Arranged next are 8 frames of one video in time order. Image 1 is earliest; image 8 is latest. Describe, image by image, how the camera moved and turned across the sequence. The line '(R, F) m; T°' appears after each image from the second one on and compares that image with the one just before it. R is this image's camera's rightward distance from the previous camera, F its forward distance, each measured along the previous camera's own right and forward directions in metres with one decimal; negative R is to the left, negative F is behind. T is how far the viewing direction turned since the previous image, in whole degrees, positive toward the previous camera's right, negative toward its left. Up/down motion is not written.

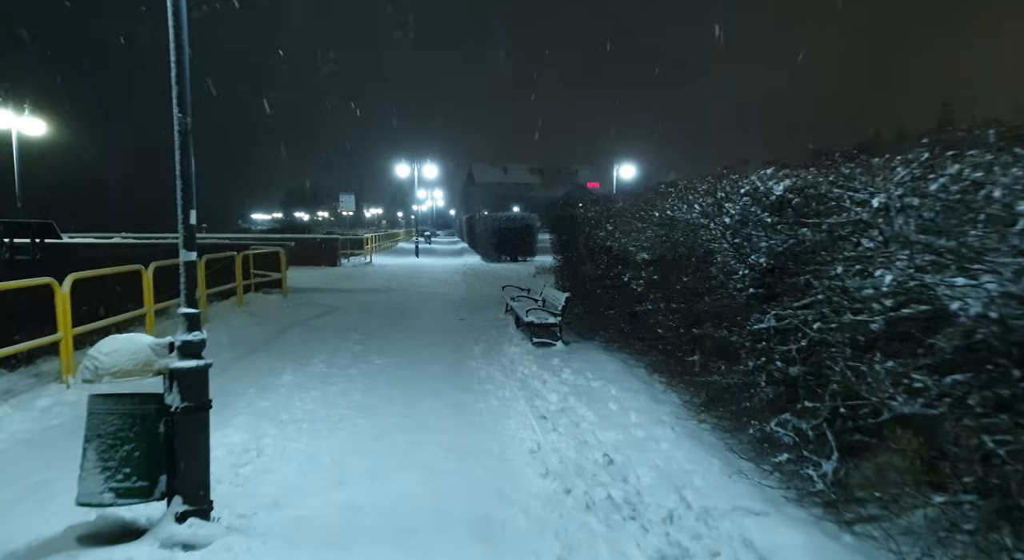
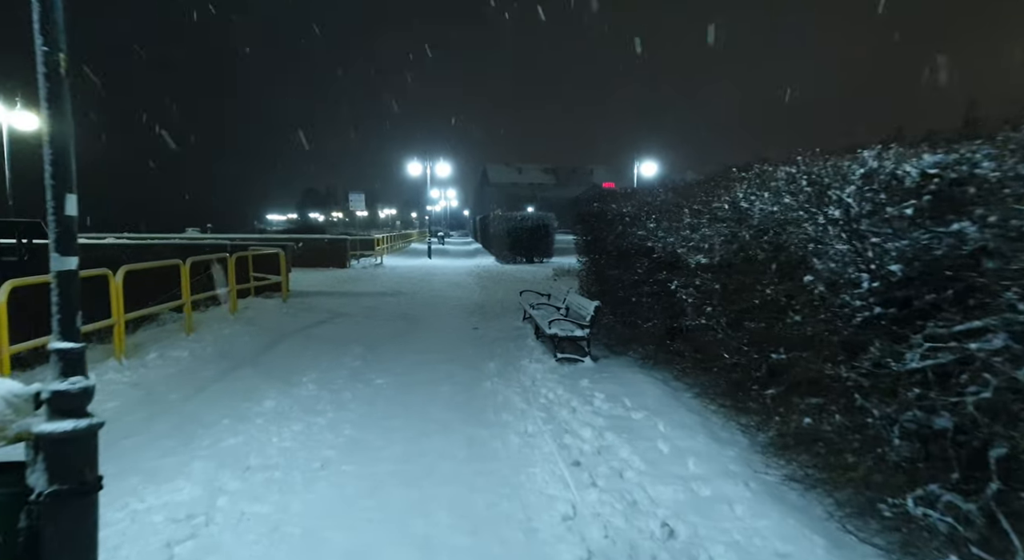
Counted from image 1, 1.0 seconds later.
(-0.1, +1.0) m; -2°
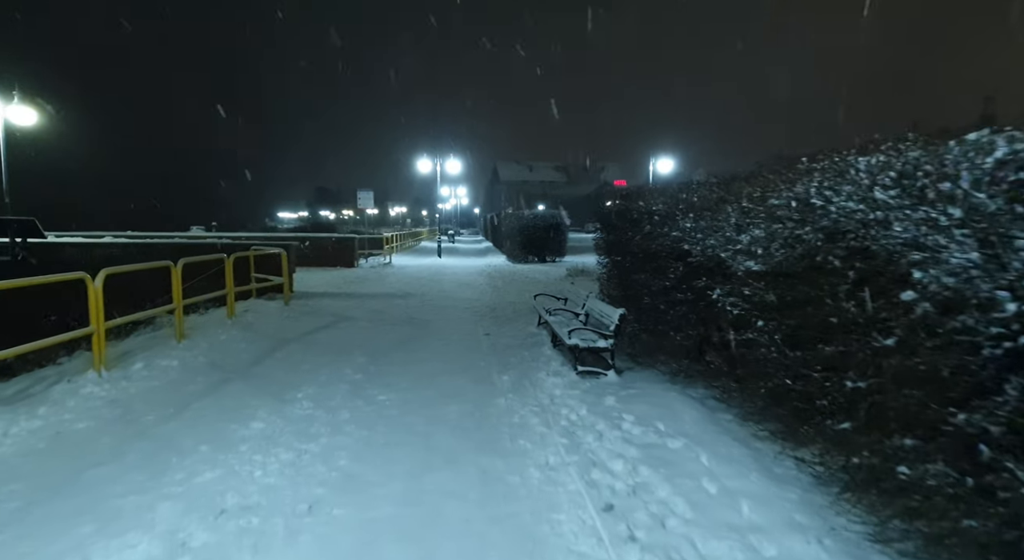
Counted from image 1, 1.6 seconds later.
(-0.1, +0.6) m; -1°
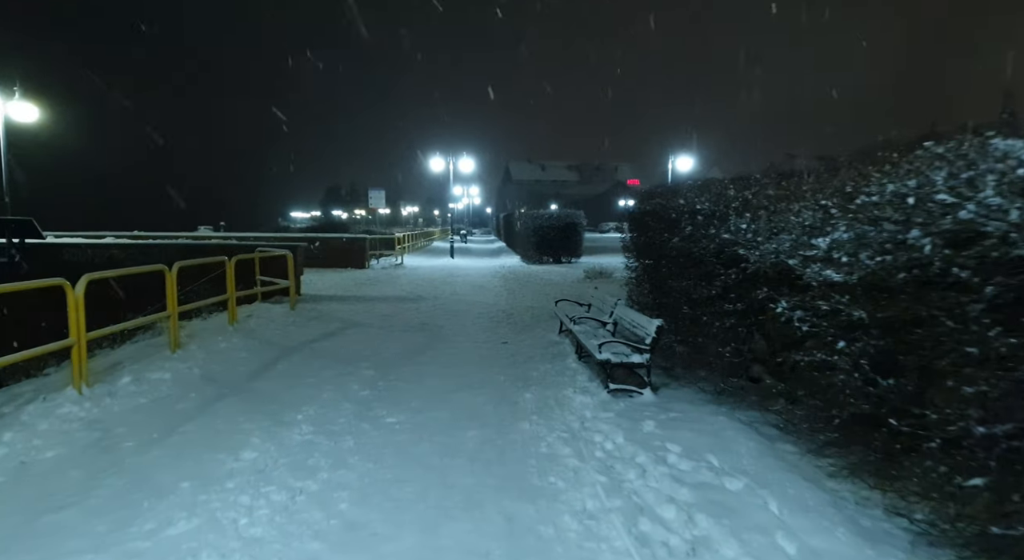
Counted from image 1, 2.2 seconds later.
(-0.1, +0.6) m; -1°
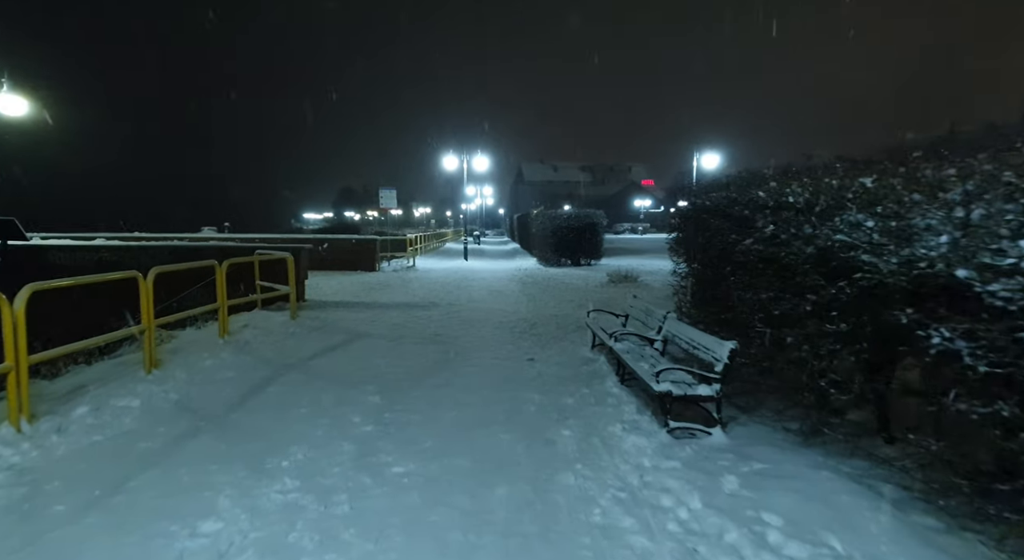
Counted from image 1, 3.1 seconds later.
(-0.2, +1.0) m; -1°
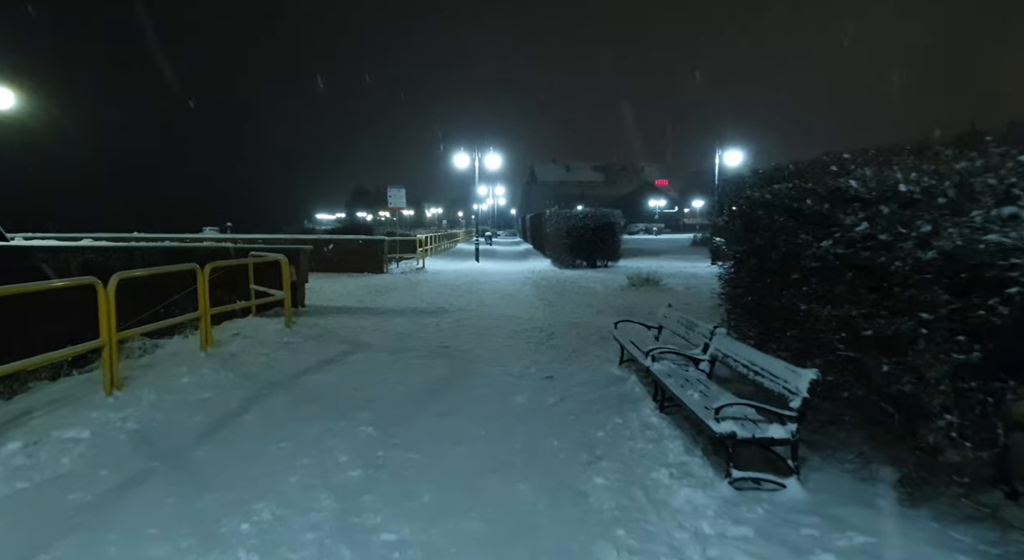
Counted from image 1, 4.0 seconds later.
(-0.1, +0.8) m; -1°
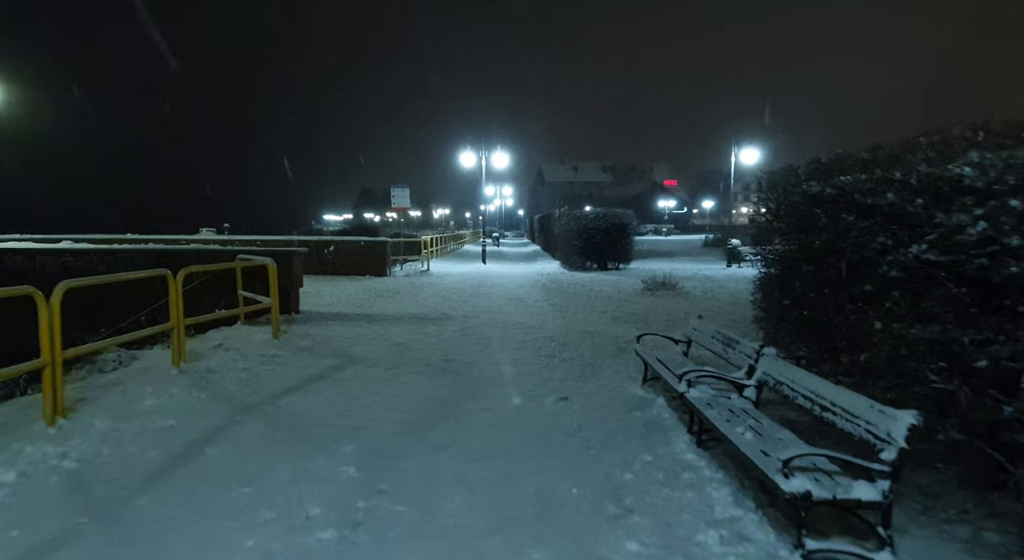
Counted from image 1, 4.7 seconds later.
(0.0, +0.7) m; -1°
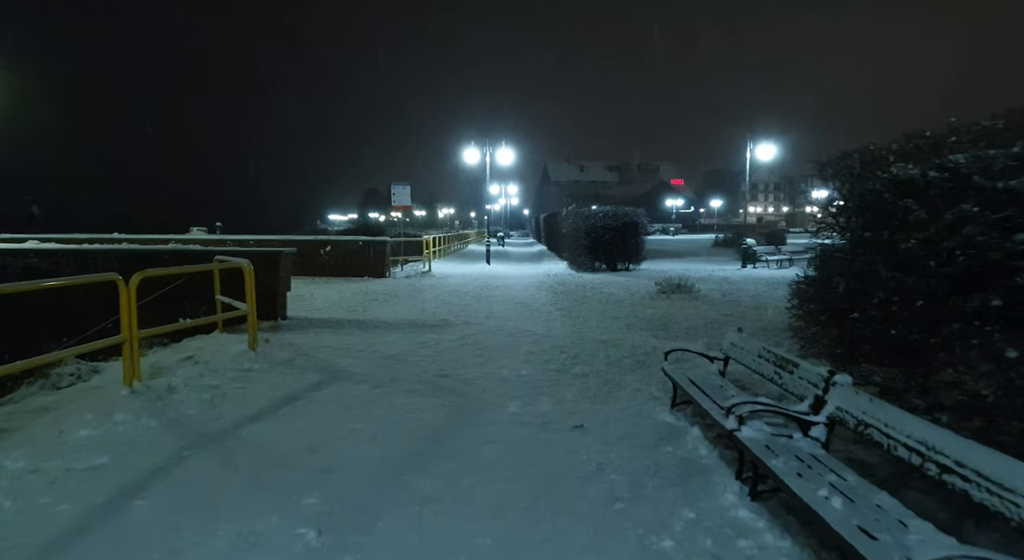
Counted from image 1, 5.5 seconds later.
(0.0, +0.8) m; -1°
